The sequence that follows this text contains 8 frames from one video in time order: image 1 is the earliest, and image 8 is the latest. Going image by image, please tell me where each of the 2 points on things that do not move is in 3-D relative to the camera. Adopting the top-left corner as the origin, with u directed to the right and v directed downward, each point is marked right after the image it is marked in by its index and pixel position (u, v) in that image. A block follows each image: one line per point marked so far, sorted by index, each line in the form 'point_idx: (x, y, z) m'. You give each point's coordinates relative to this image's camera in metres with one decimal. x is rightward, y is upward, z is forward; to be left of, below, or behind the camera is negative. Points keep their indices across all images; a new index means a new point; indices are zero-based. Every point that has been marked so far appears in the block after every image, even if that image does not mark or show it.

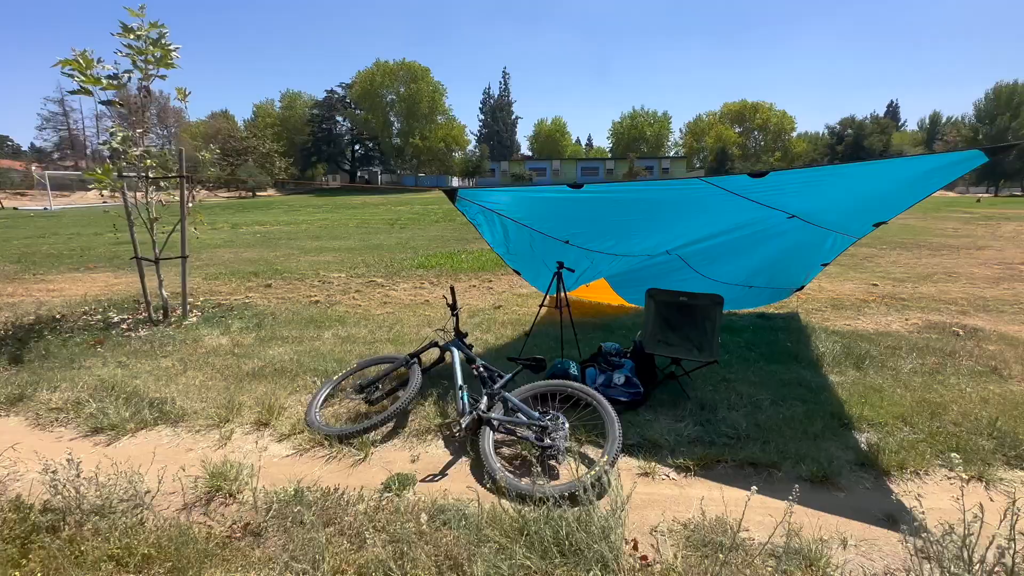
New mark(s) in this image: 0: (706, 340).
0: (+1.6, -0.4, +3.9) m
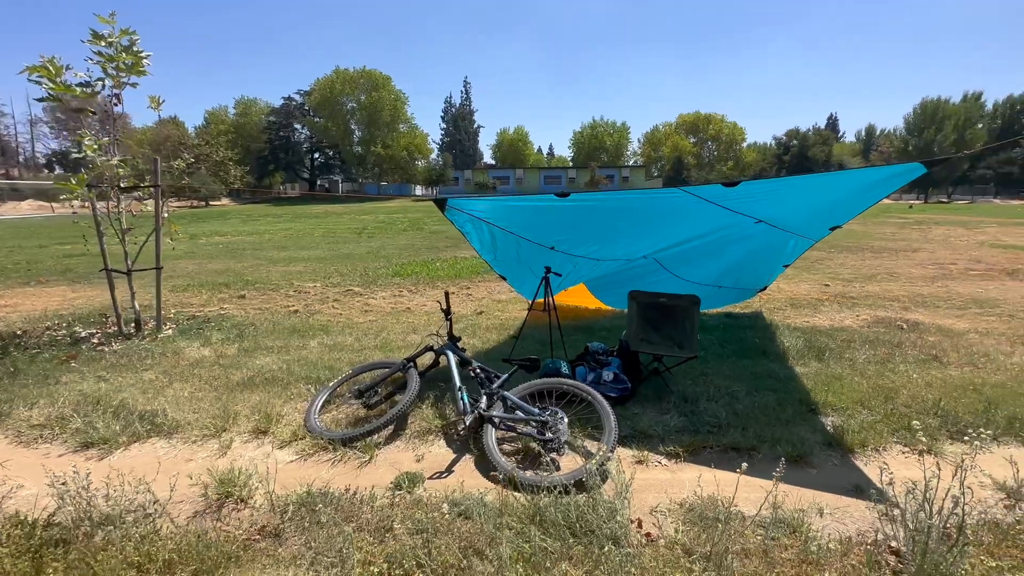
0: (+1.6, -0.5, +4.2) m
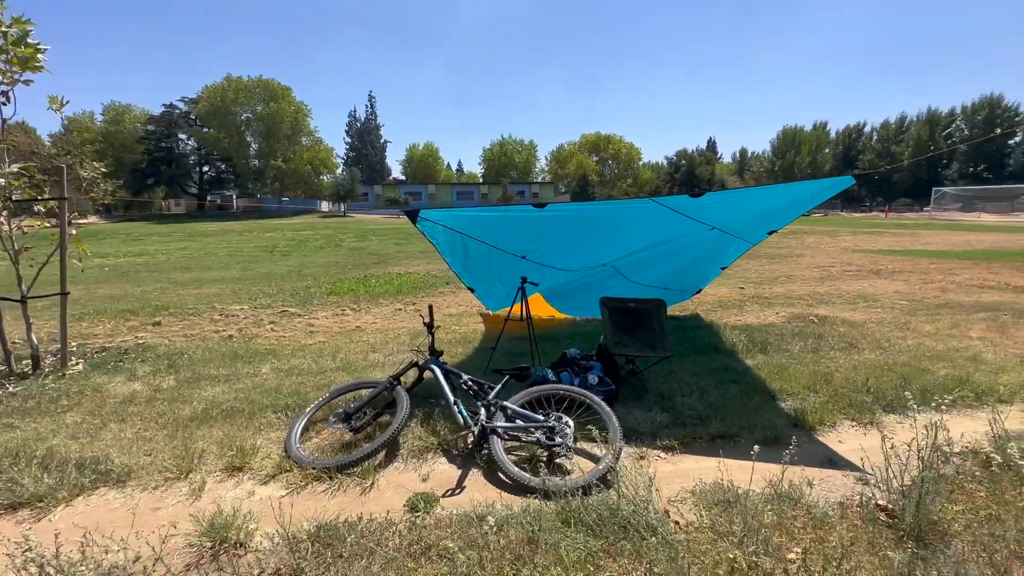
0: (+1.4, -0.5, +4.4) m
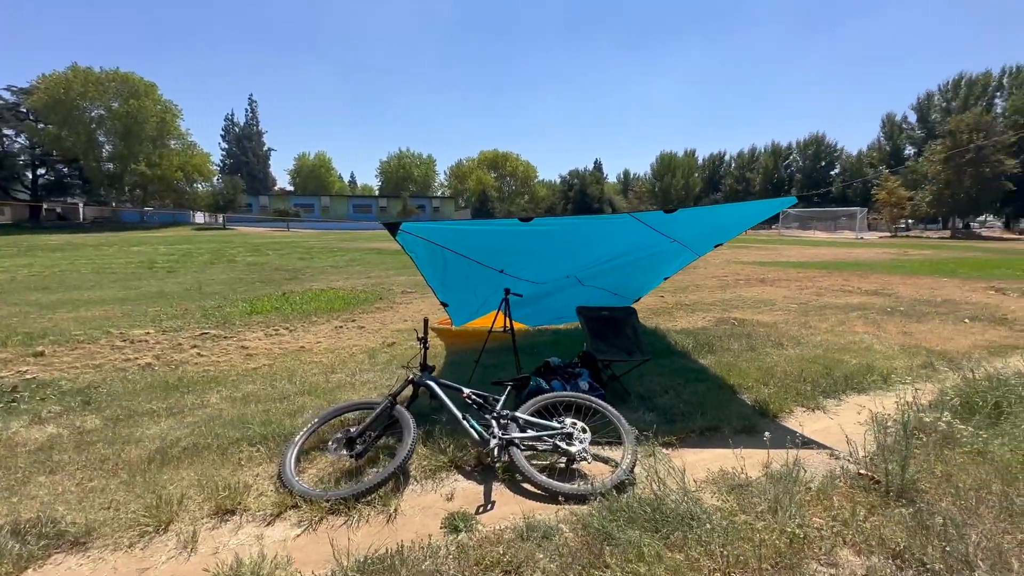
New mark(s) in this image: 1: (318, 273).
0: (+1.2, -0.6, +4.7) m
1: (-6.1, +0.5, +14.7) m
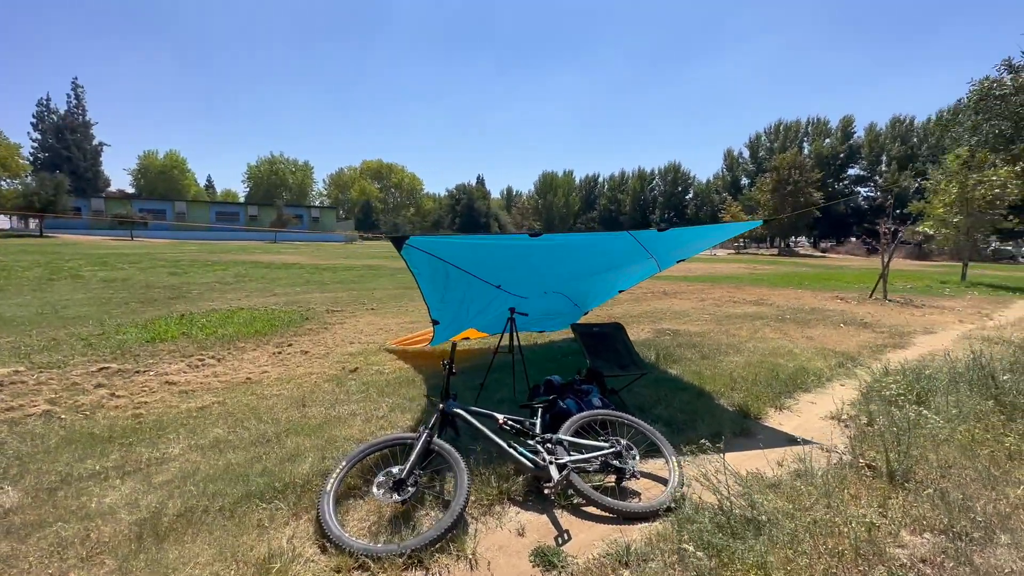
0: (+1.2, -0.8, +5.0) m
1: (-8.3, -0.1, +12.8) m
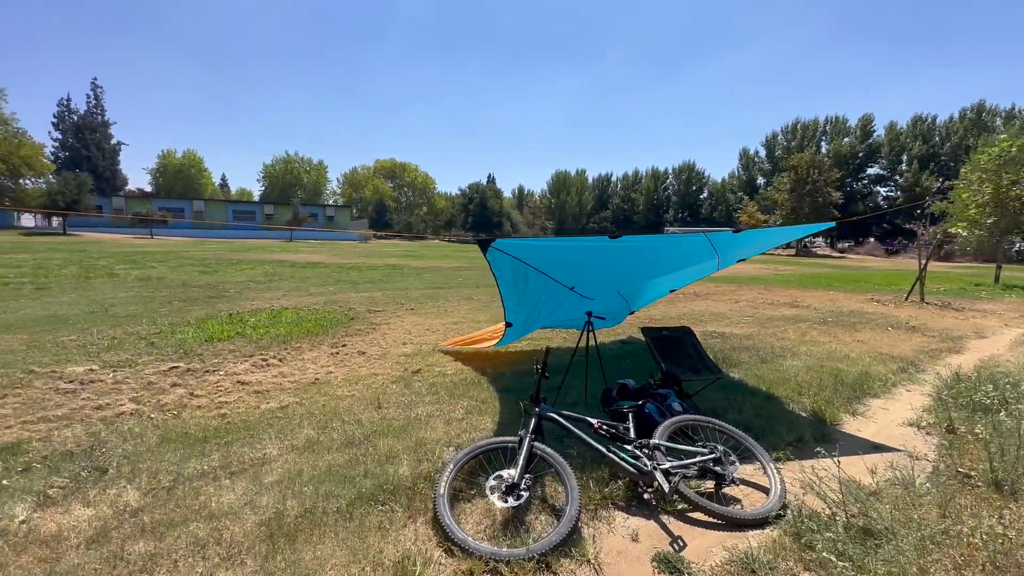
0: (+2.0, -0.8, +4.9) m
1: (-7.4, -0.1, +12.9) m
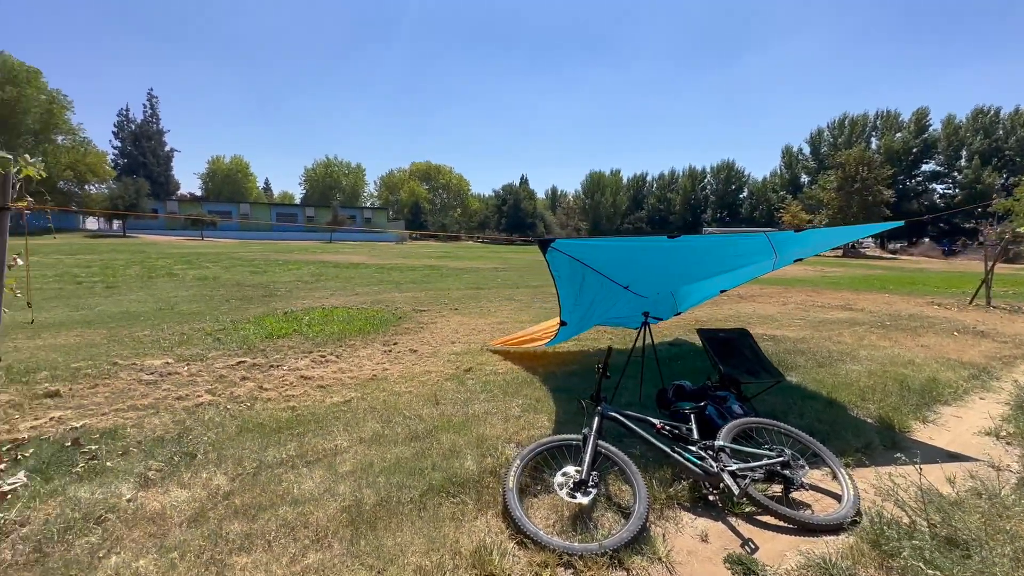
0: (+2.6, -0.8, +4.9) m
1: (-6.3, 0.0, +13.5) m
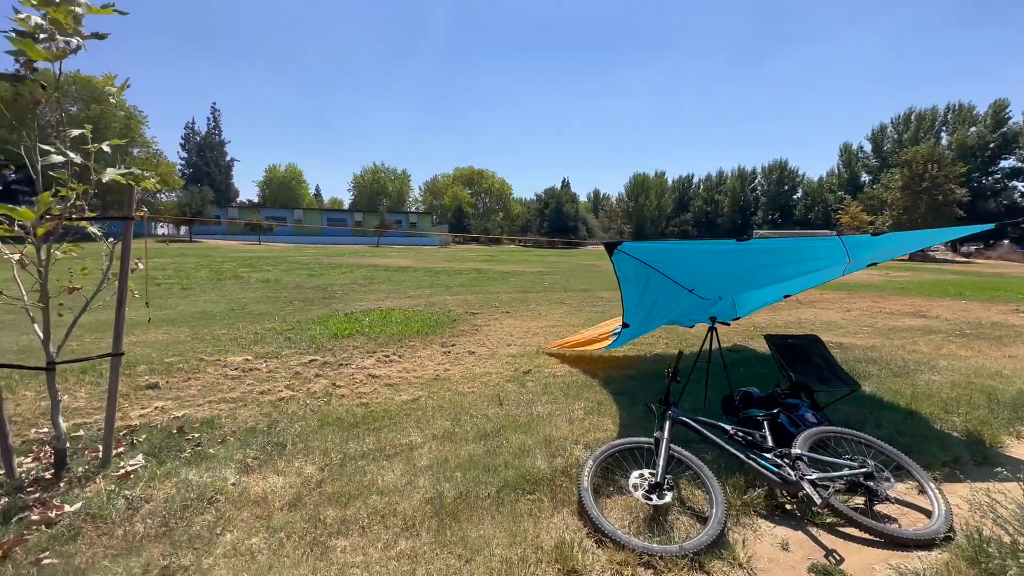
0: (+3.2, -0.9, +4.7) m
1: (-4.8, -0.1, +14.0) m
